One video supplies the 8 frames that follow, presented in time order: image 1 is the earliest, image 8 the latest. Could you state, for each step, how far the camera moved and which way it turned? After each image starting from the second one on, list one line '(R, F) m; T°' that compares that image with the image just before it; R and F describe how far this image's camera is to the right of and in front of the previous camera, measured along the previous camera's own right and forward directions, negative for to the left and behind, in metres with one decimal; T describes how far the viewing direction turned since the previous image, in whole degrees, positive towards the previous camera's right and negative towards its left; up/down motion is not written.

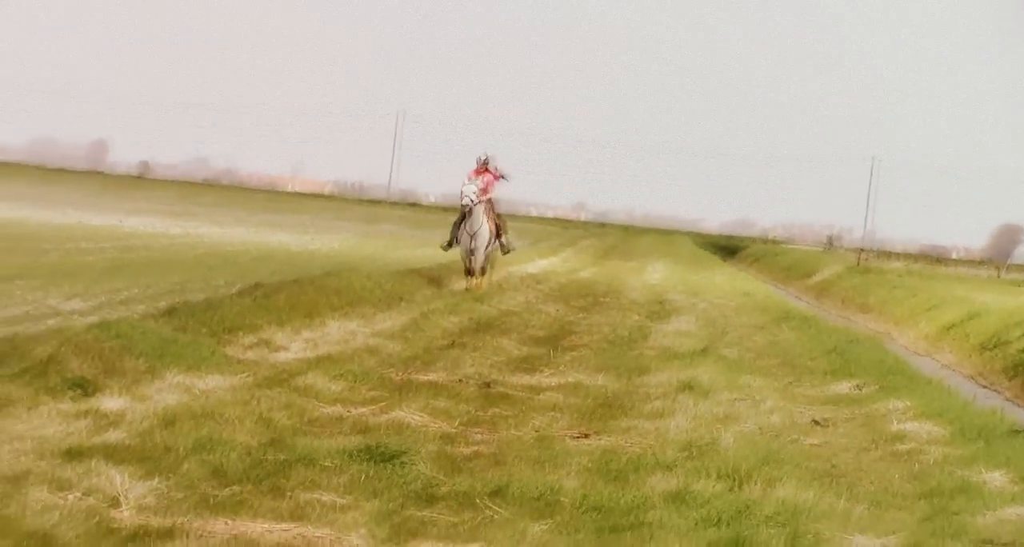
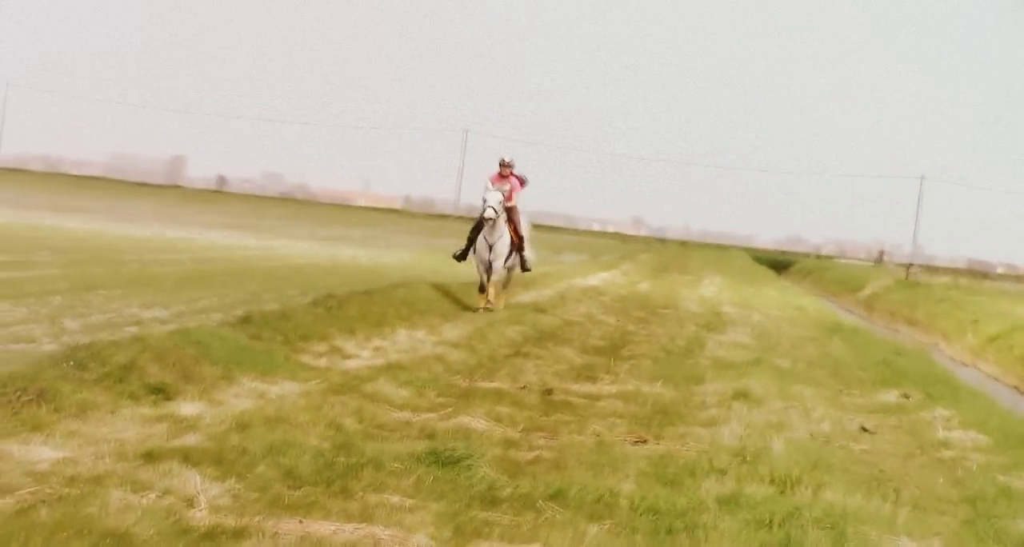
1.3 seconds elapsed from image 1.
(-0.2, -0.1) m; 0°
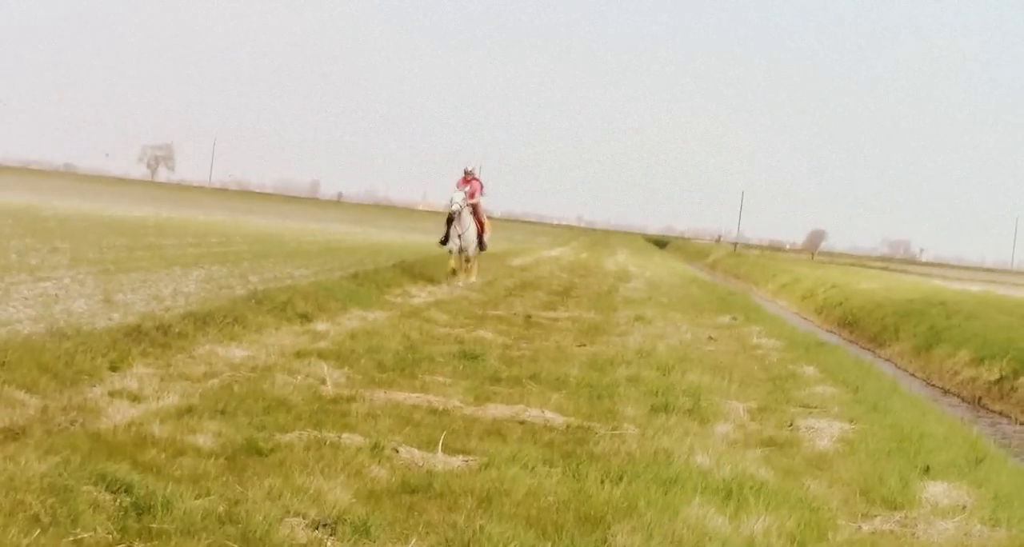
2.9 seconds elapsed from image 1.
(0.0, -2.6) m; +1°
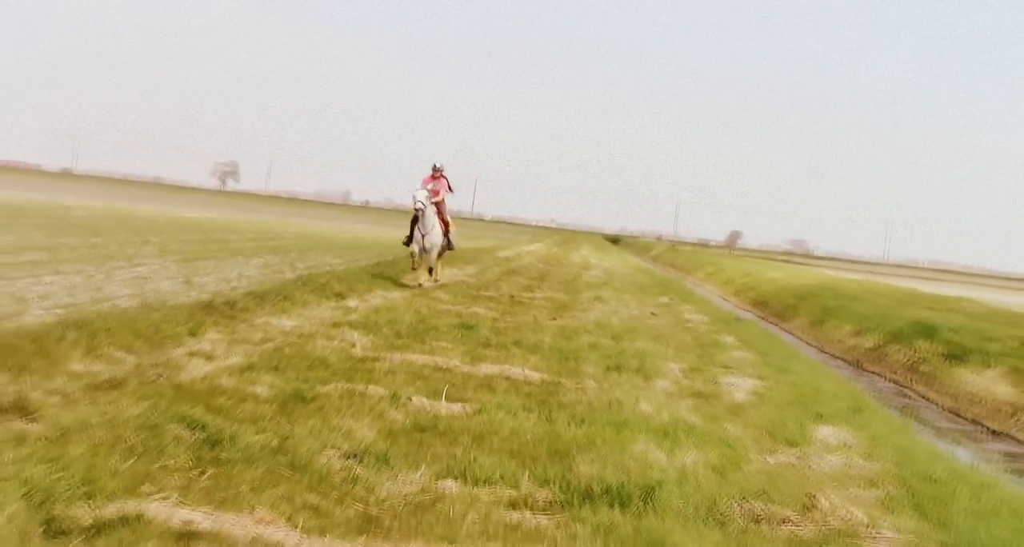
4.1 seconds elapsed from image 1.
(0.0, -1.8) m; 0°
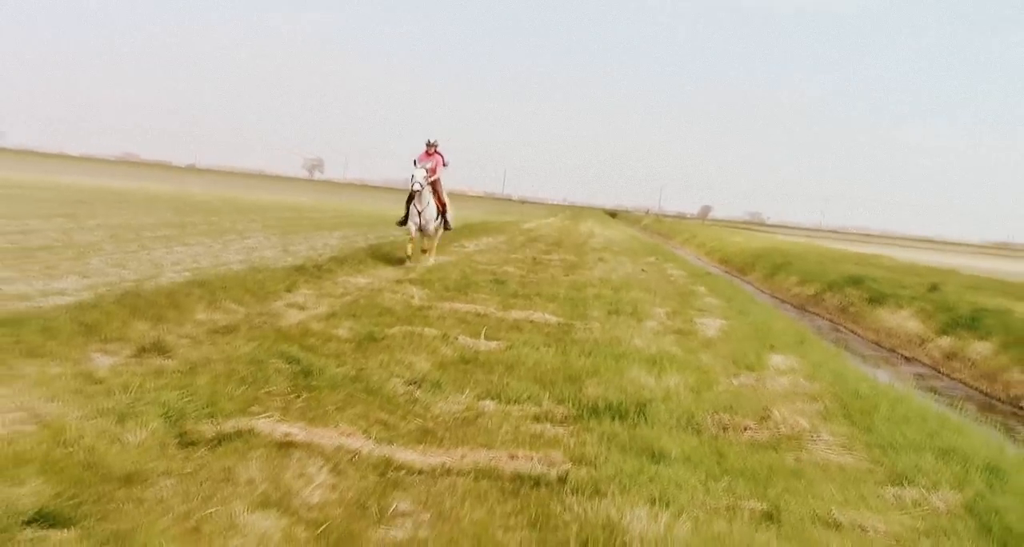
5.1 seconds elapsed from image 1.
(-0.3, -2.4) m; 0°
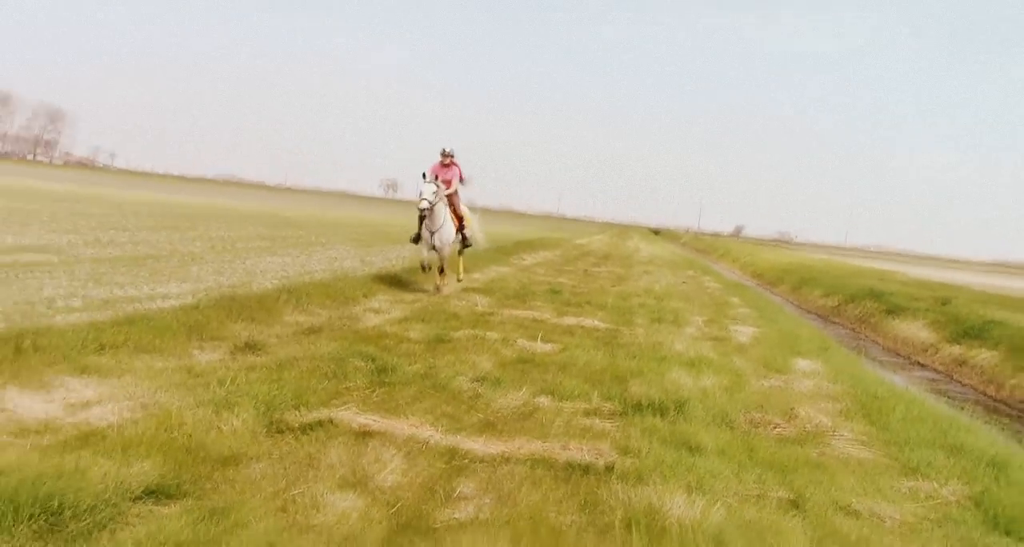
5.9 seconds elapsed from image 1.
(-0.3, -1.3) m; -1°
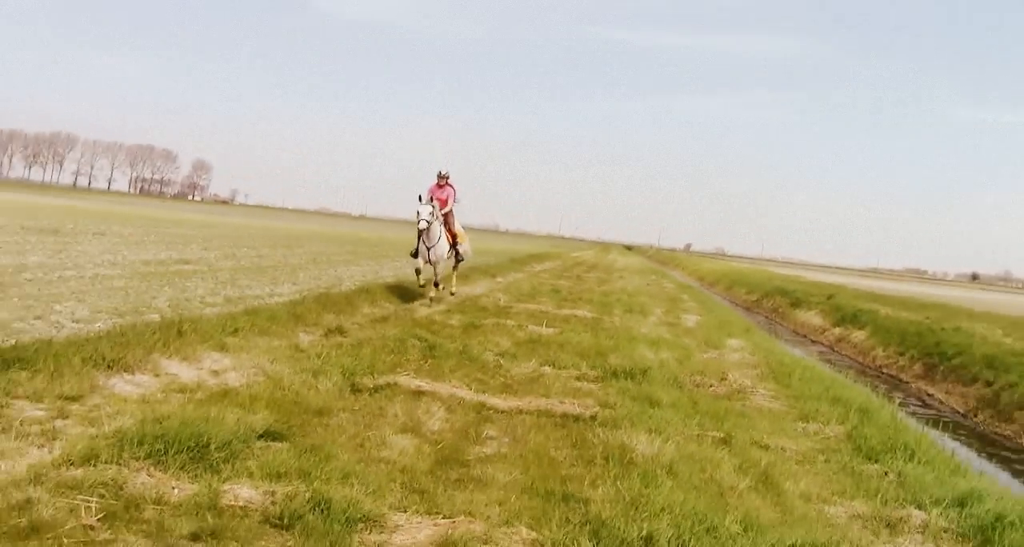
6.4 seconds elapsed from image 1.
(-0.6, -4.6) m; +2°
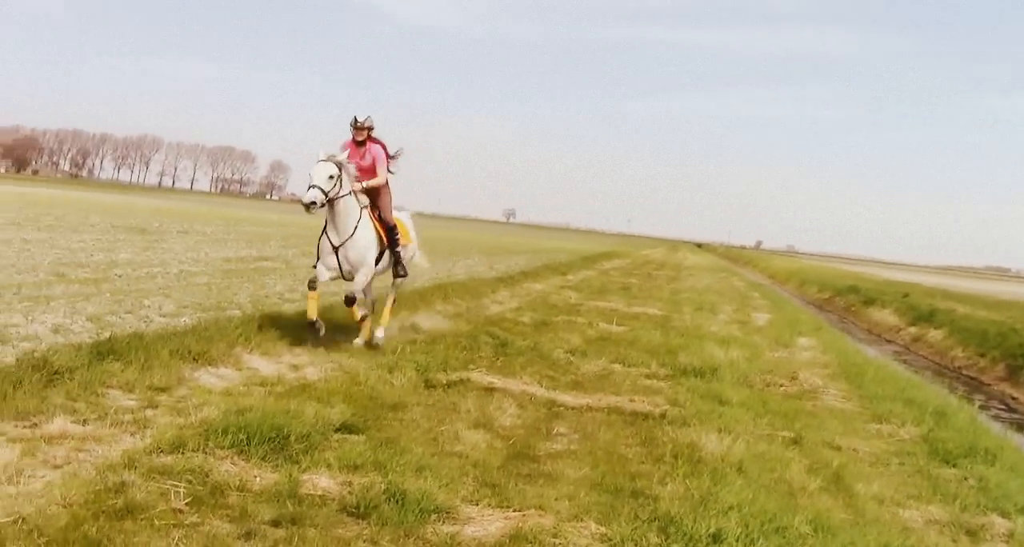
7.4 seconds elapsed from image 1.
(0.0, -0.3) m; -4°
